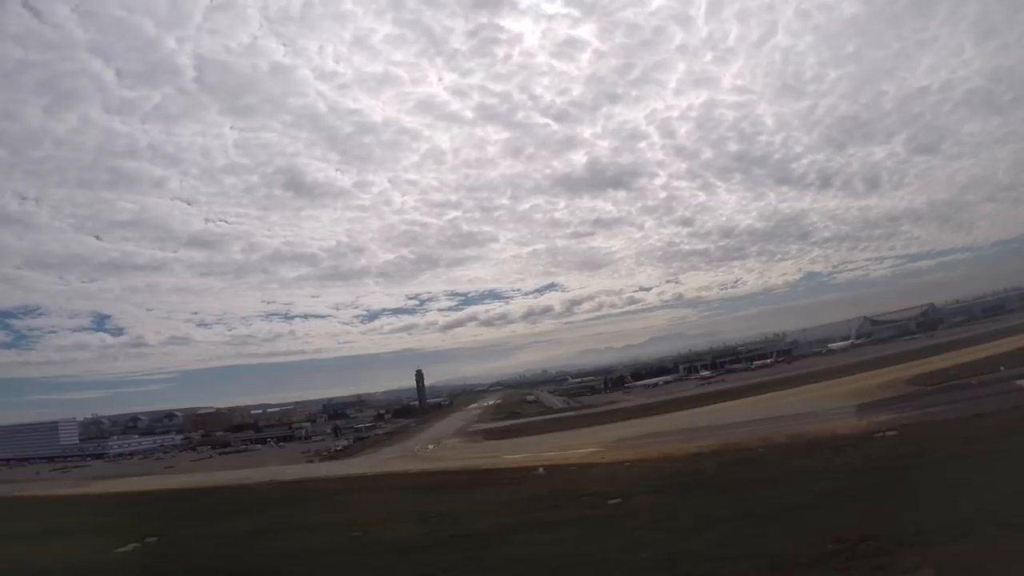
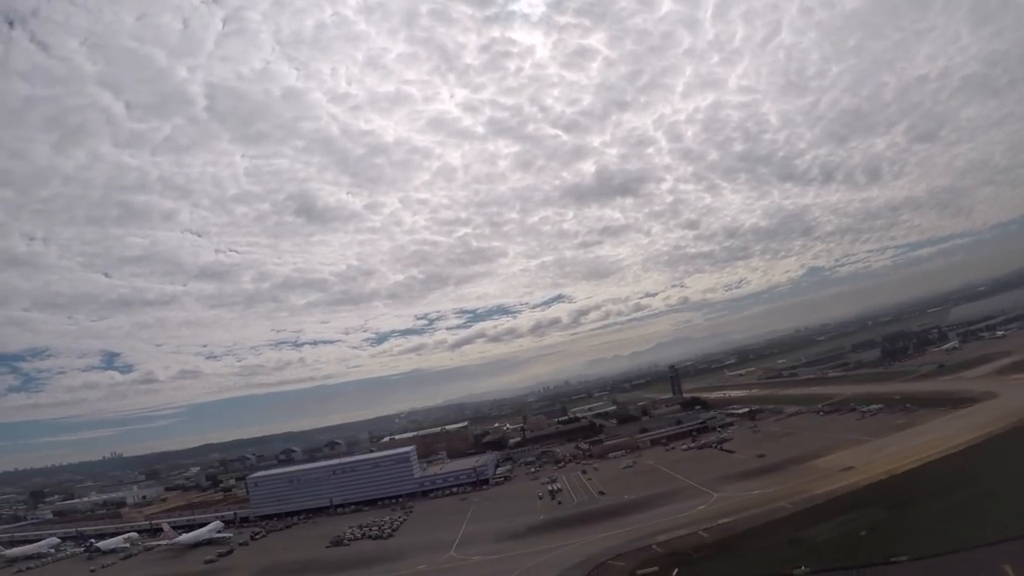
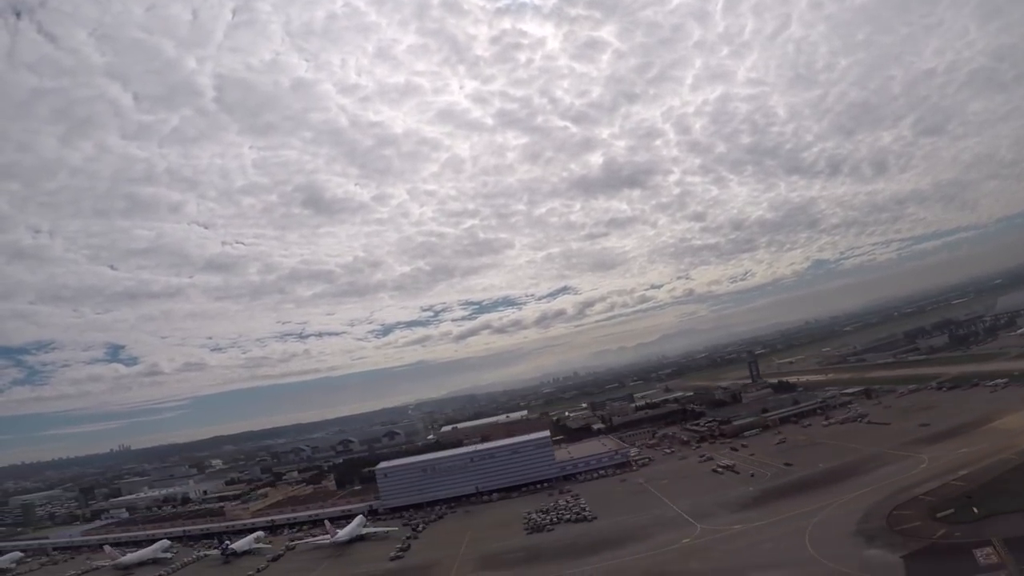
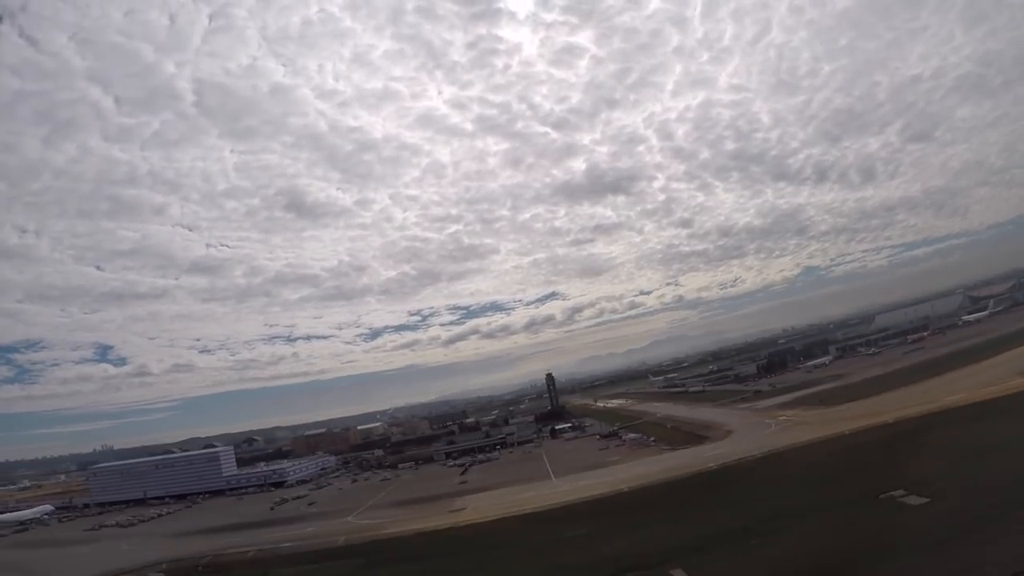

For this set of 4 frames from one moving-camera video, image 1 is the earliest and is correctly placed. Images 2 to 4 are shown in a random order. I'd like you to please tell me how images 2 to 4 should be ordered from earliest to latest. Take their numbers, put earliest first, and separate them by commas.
4, 2, 3
